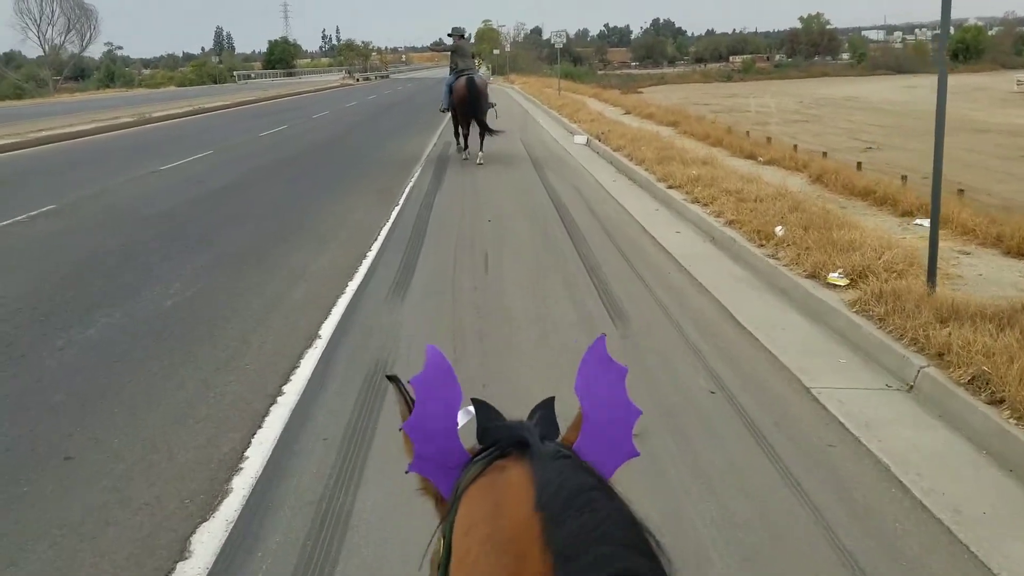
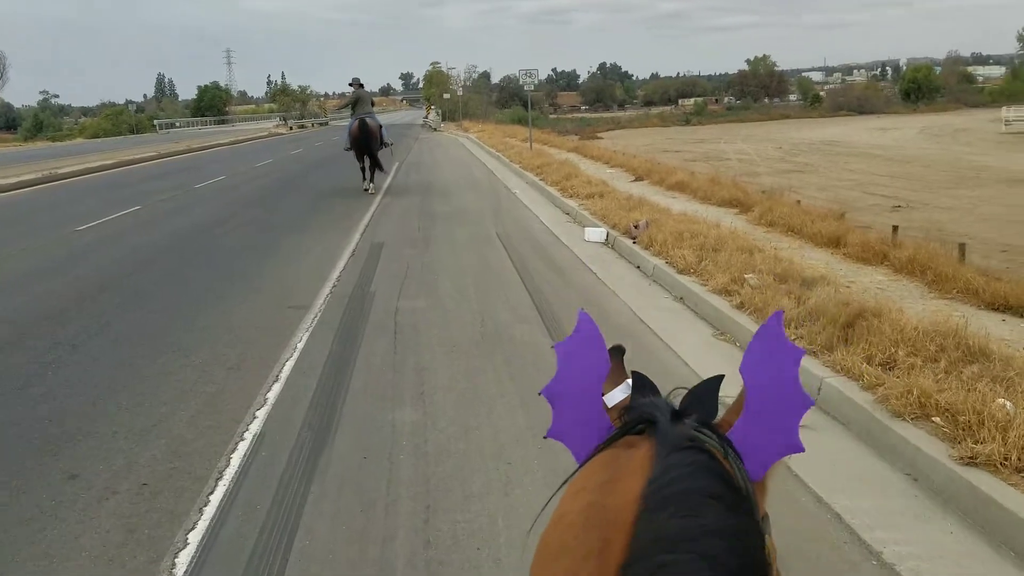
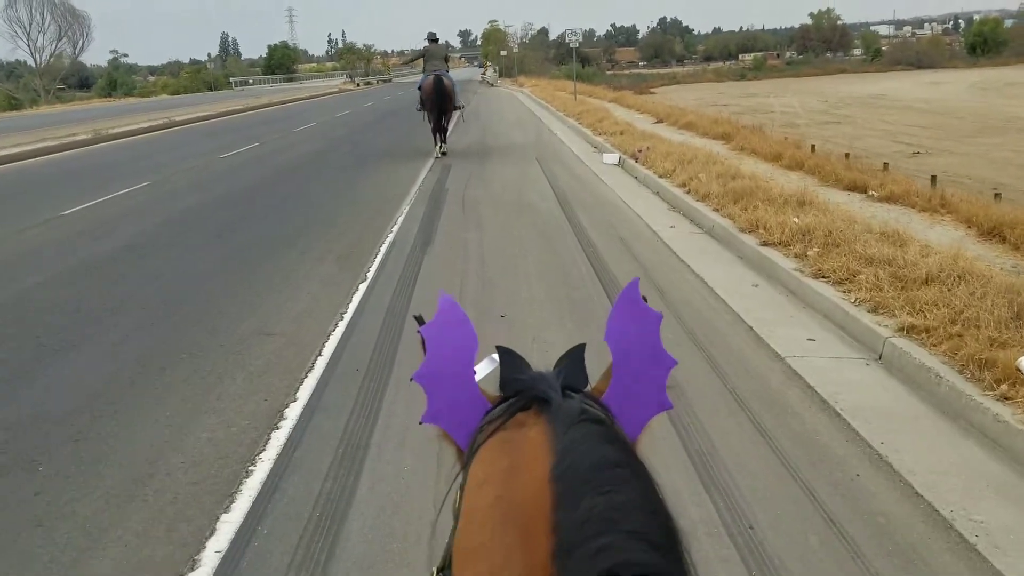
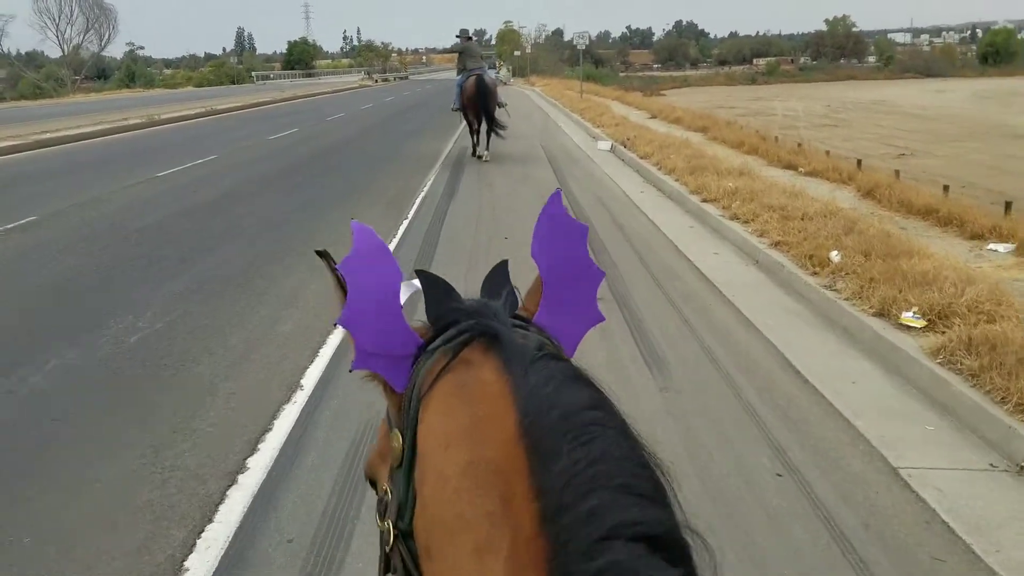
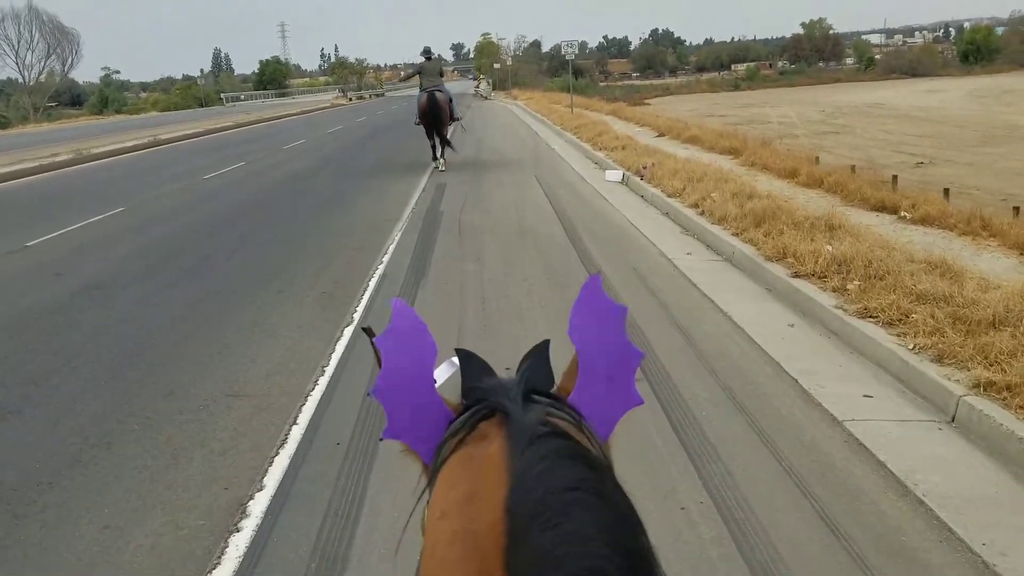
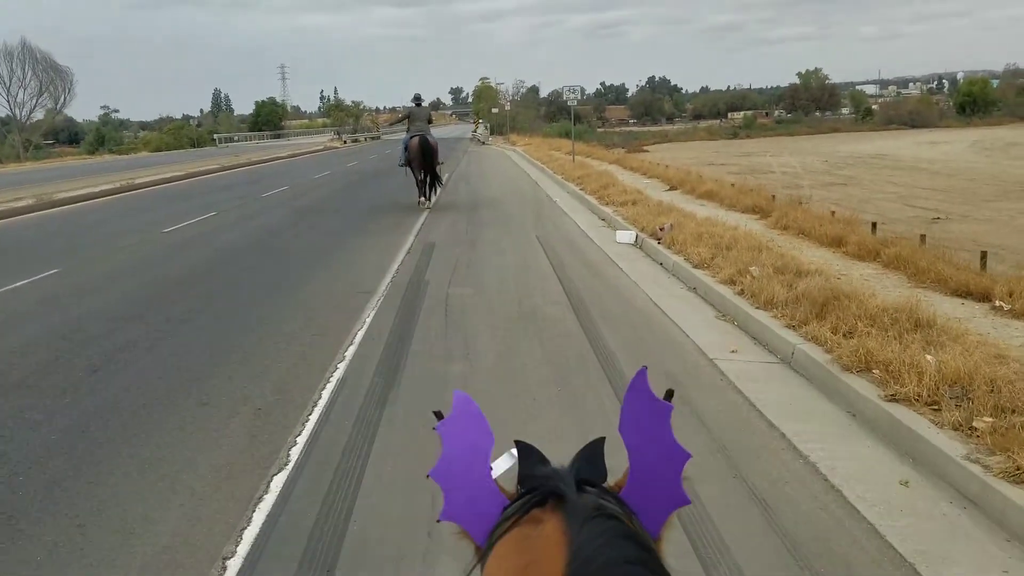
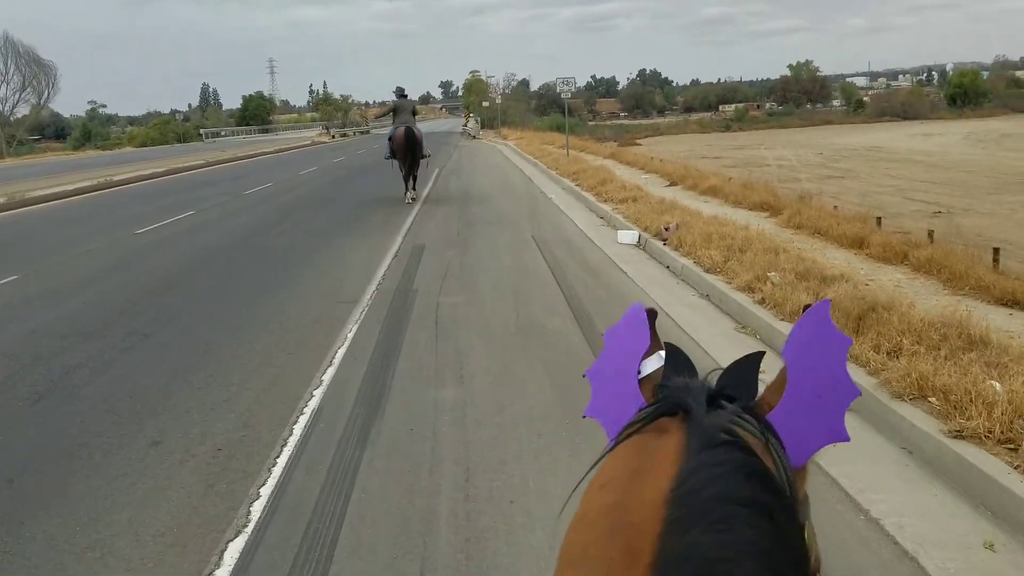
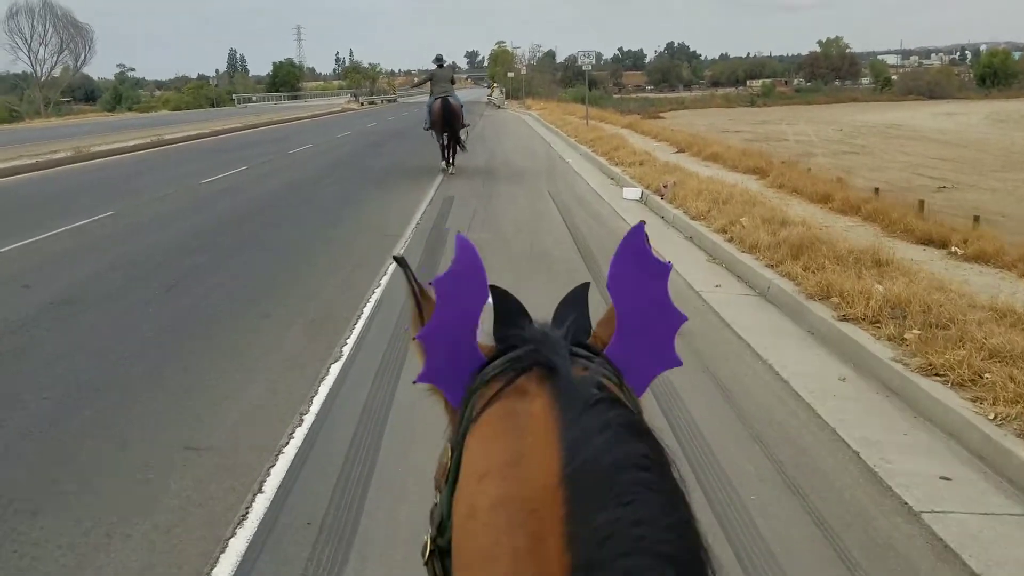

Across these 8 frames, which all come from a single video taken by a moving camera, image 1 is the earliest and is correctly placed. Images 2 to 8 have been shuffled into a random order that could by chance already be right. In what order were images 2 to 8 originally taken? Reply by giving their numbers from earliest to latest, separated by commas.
4, 3, 5, 8, 6, 7, 2
